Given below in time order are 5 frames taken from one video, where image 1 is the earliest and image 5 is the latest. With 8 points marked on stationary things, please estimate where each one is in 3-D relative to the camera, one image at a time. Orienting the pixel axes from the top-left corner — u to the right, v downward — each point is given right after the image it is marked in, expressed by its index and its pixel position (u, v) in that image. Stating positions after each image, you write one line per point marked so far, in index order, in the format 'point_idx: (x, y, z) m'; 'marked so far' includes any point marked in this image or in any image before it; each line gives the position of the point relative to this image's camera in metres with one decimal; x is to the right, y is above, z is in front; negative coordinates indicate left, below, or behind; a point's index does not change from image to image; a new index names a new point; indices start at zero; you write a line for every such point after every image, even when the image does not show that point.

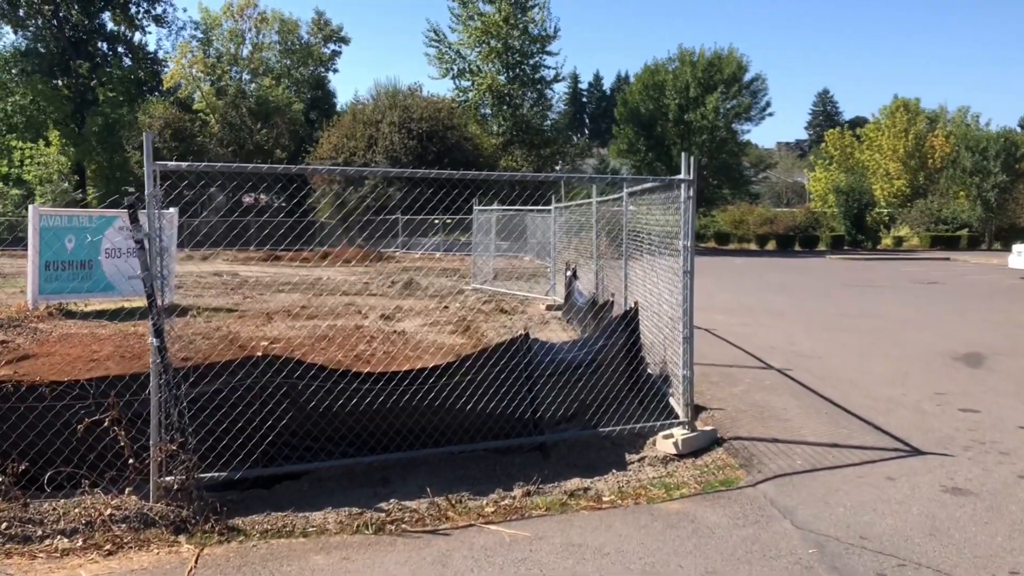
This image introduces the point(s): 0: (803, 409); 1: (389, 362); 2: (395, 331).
0: (+2.2, -0.9, +7.1) m
1: (-1.3, -0.8, +9.7) m
2: (-1.5, -0.5, +11.6) m
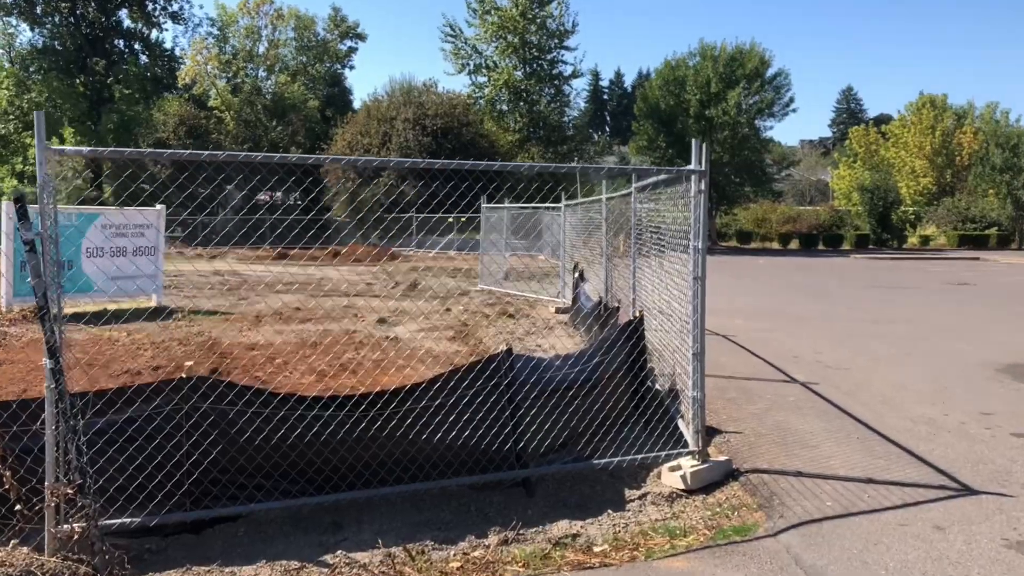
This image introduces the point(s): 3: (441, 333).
0: (+2.1, -1.0, +6.3) m
1: (-1.3, -0.8, +8.9) m
2: (-1.4, -0.6, +10.8) m
3: (-0.9, -0.5, +11.3) m
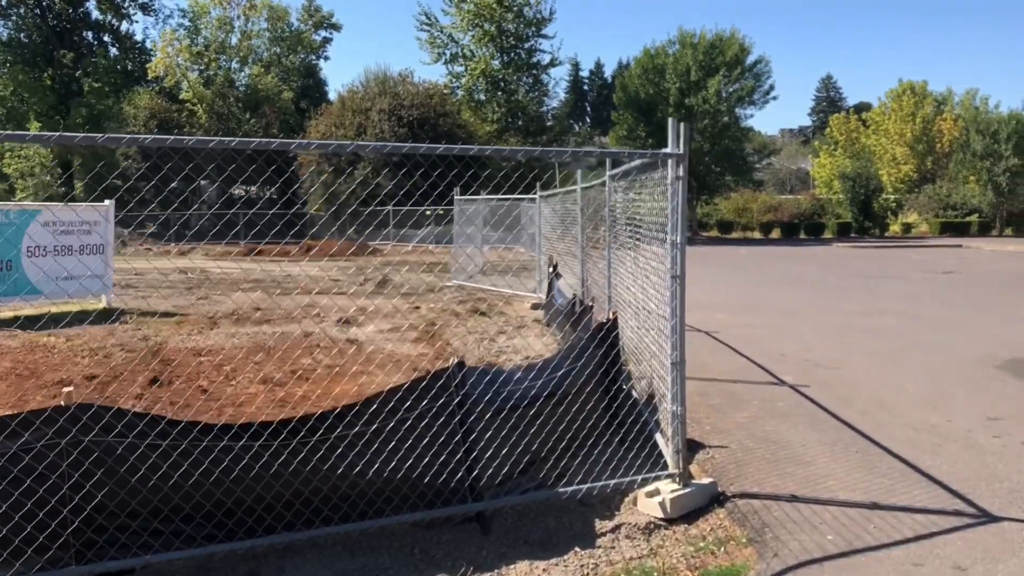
0: (+1.9, -1.0, +5.6) m
1: (-1.6, -0.8, +8.2) m
2: (-1.8, -0.6, +10.1) m
3: (-1.2, -0.5, +10.6) m
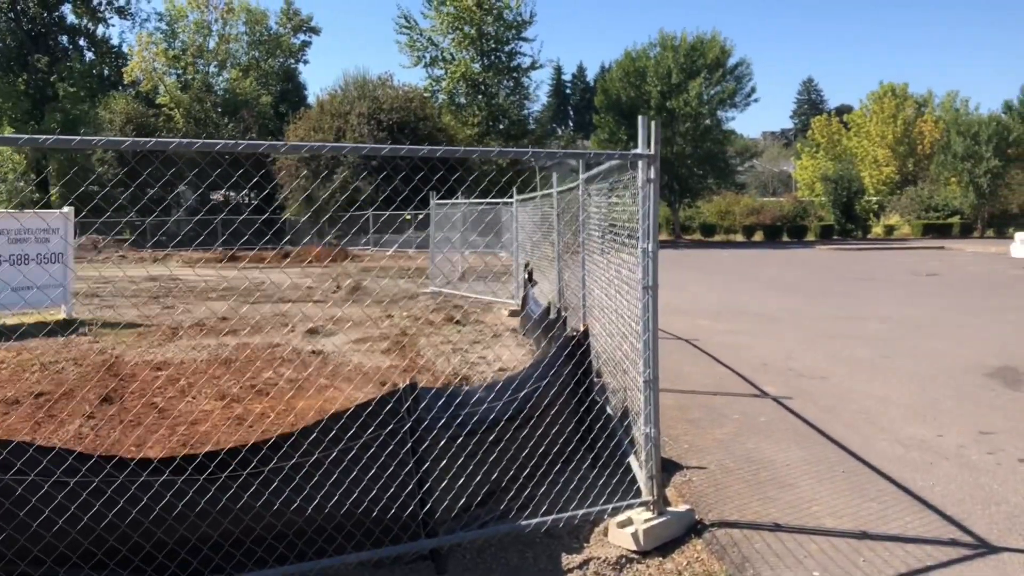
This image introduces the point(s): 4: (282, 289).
0: (+1.7, -1.0, +5.3) m
1: (-1.8, -0.9, +7.8) m
2: (-2.0, -0.7, +9.7) m
3: (-1.5, -0.6, +10.2) m
4: (-4.3, 0.0, +17.4) m
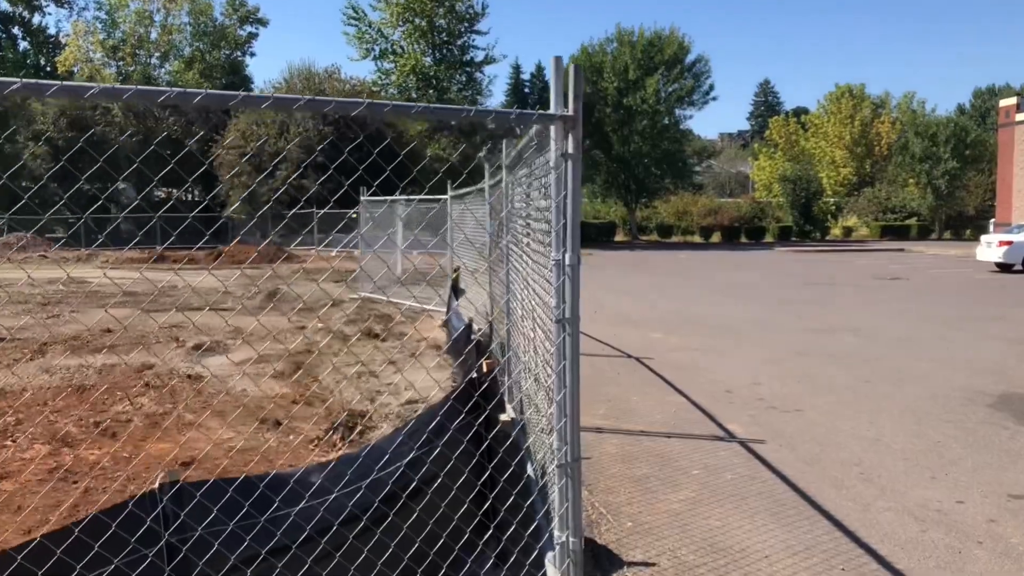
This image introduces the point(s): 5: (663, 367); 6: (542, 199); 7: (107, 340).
0: (+1.2, -1.1, +3.8) m
1: (-2.4, -1.0, +6.2) m
2: (-2.7, -0.7, +8.1) m
3: (-2.2, -0.7, +8.6) m
4: (-5.3, -0.1, +15.7) m
5: (+1.4, -0.7, +8.9) m
6: (+0.1, +0.3, +3.6) m
7: (-4.5, -0.6, +10.4) m
